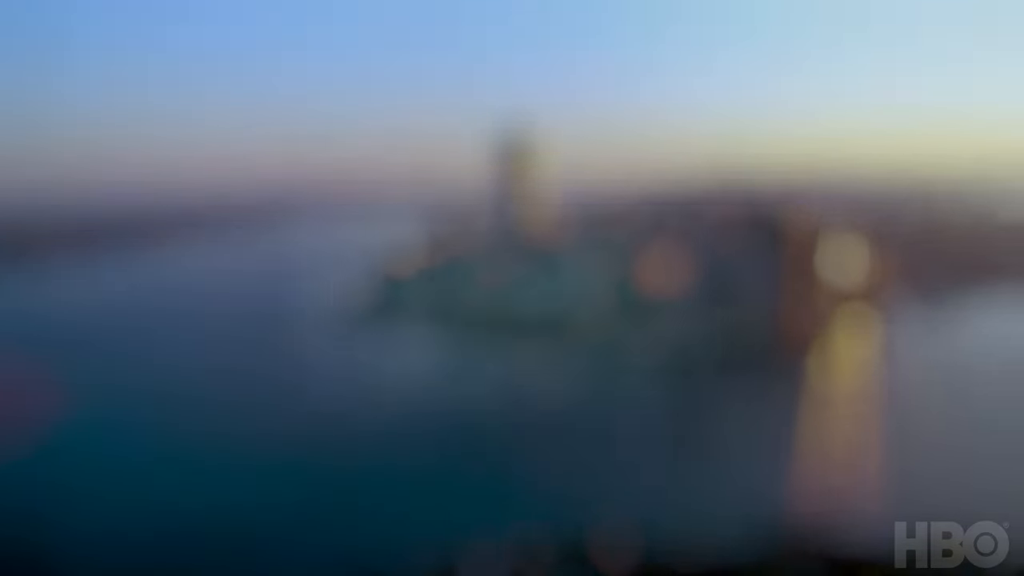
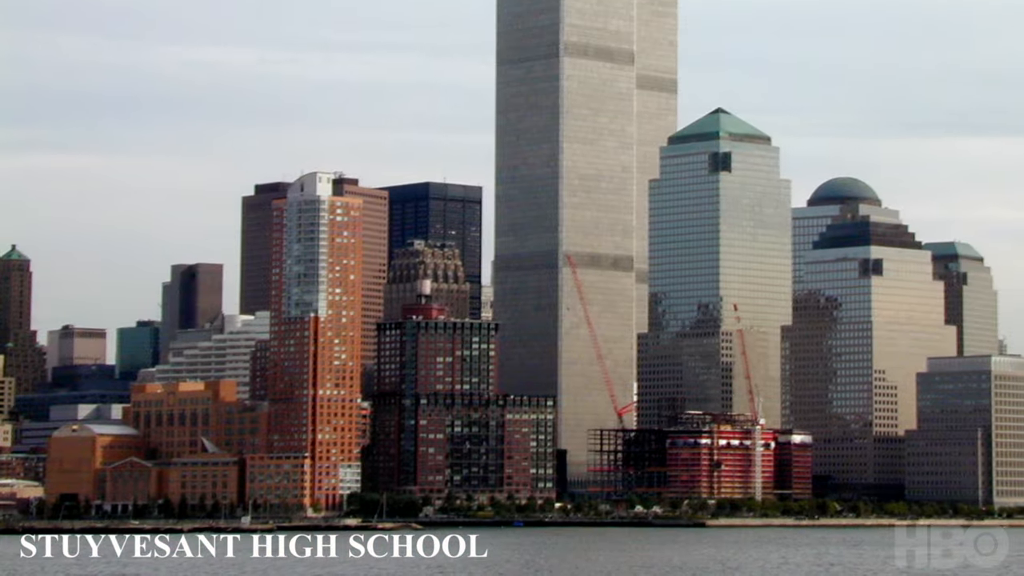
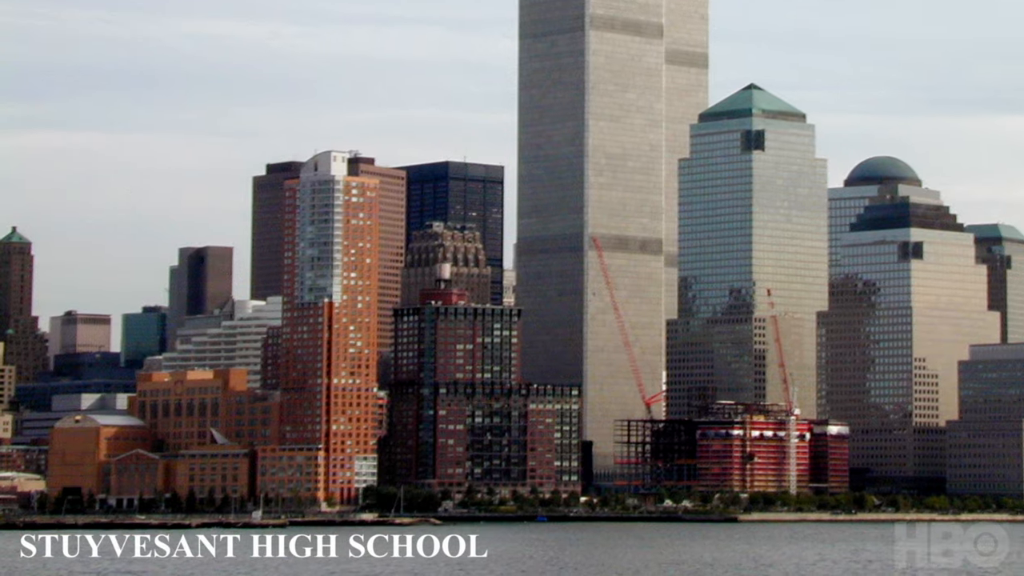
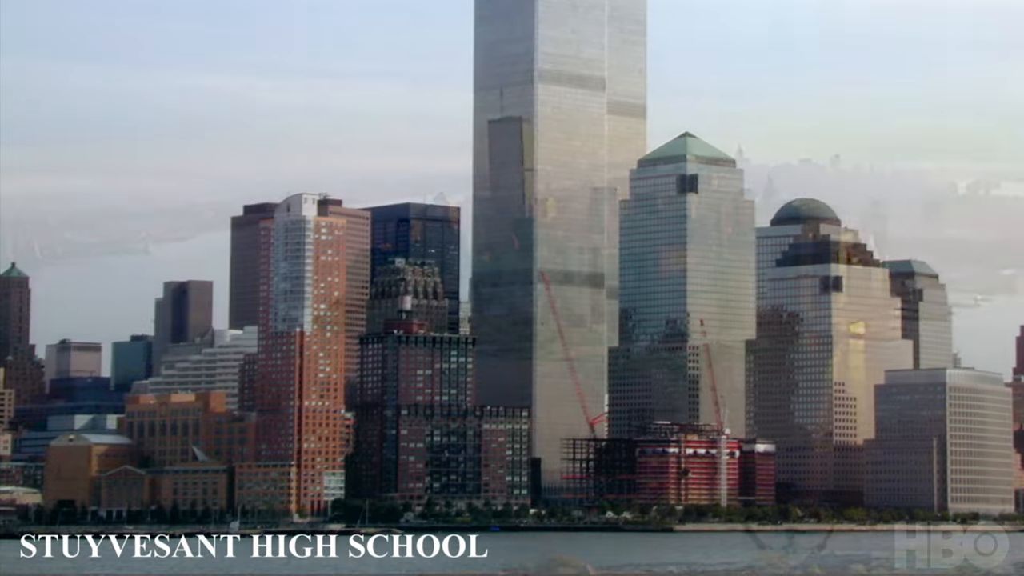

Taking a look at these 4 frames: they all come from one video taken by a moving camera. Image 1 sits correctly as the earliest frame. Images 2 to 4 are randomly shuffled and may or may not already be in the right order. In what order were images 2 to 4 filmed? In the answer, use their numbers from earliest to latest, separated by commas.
4, 2, 3
